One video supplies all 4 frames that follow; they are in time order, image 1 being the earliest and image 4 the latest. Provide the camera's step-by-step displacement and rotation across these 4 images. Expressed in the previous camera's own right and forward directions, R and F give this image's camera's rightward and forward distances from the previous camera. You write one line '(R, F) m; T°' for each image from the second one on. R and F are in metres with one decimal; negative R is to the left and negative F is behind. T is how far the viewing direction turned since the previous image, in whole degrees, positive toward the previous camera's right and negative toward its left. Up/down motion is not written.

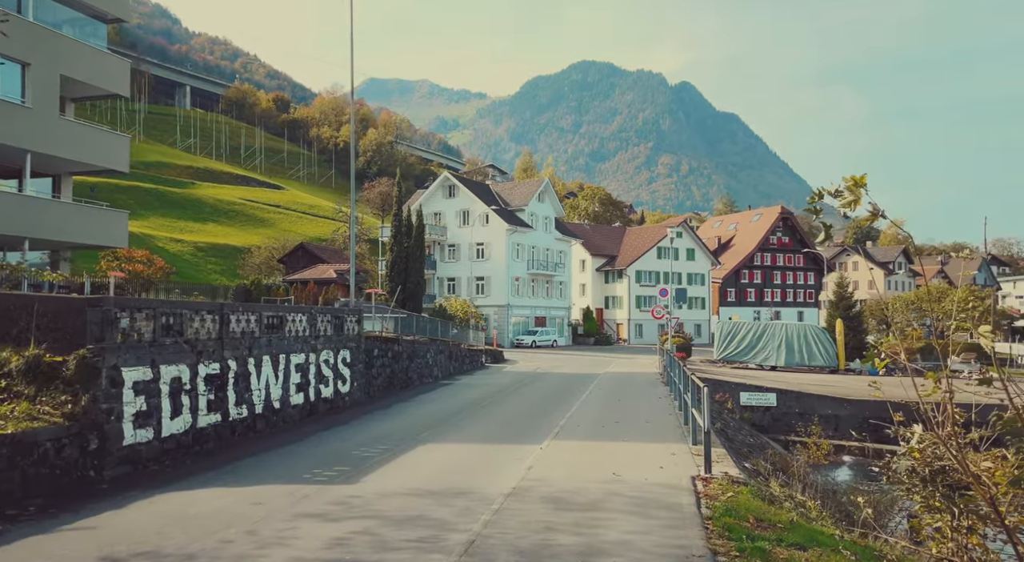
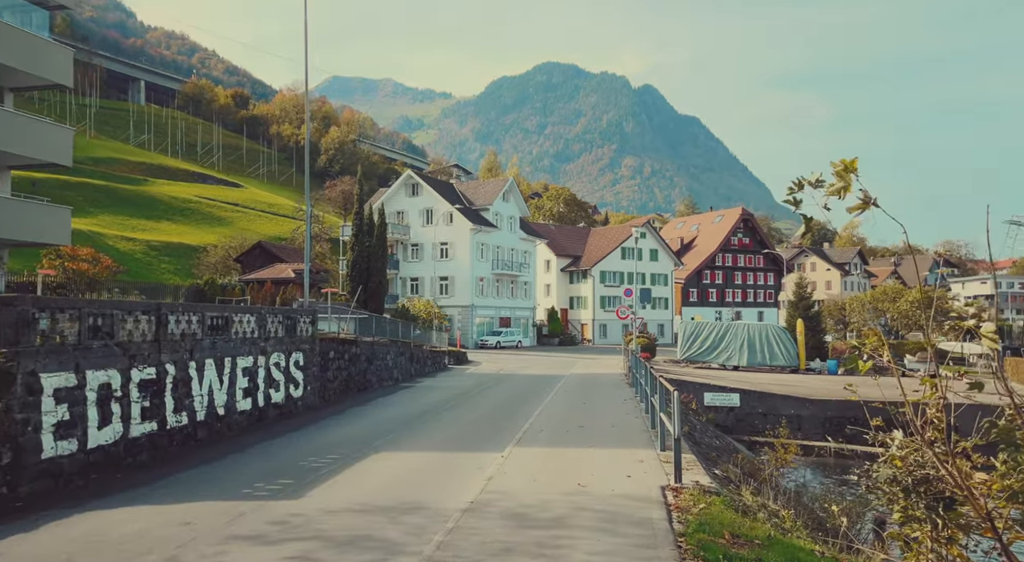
(+0.1, +0.6) m; +3°
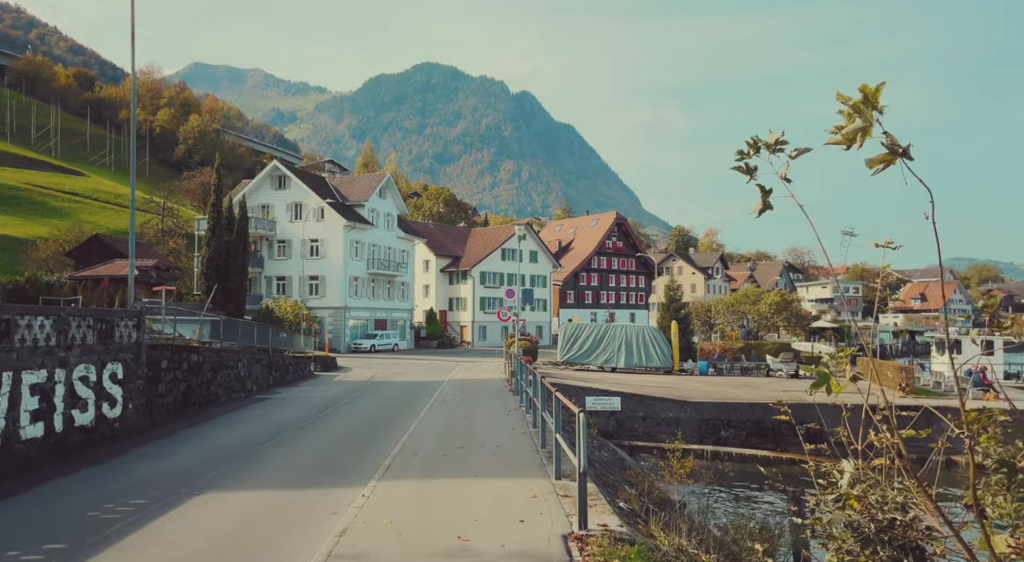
(+0.1, +1.8) m; +10°
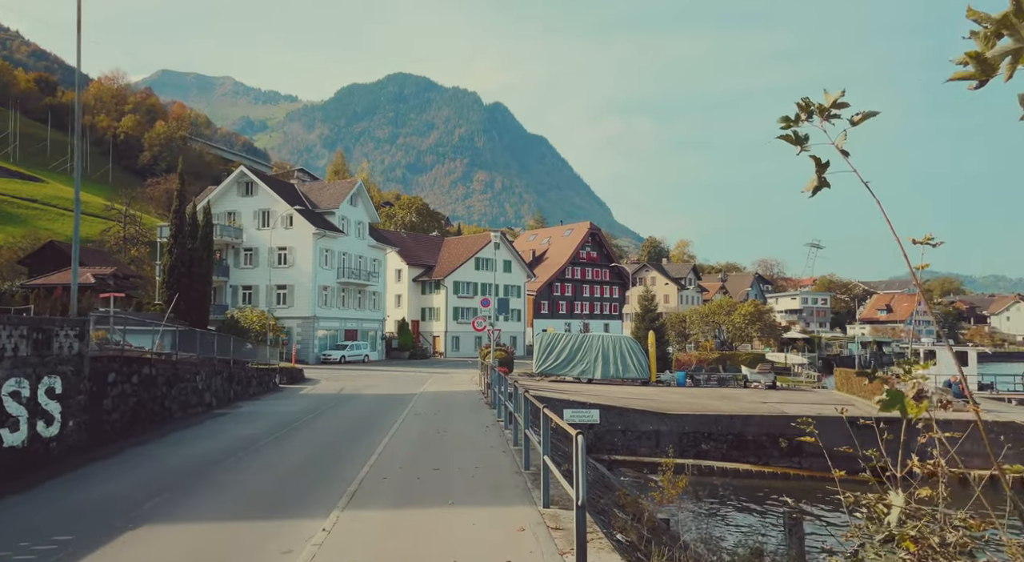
(-0.1, +0.9) m; +2°
